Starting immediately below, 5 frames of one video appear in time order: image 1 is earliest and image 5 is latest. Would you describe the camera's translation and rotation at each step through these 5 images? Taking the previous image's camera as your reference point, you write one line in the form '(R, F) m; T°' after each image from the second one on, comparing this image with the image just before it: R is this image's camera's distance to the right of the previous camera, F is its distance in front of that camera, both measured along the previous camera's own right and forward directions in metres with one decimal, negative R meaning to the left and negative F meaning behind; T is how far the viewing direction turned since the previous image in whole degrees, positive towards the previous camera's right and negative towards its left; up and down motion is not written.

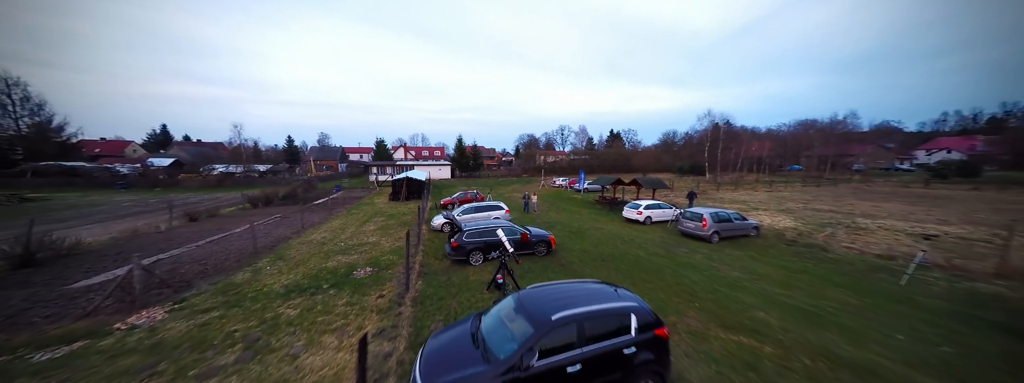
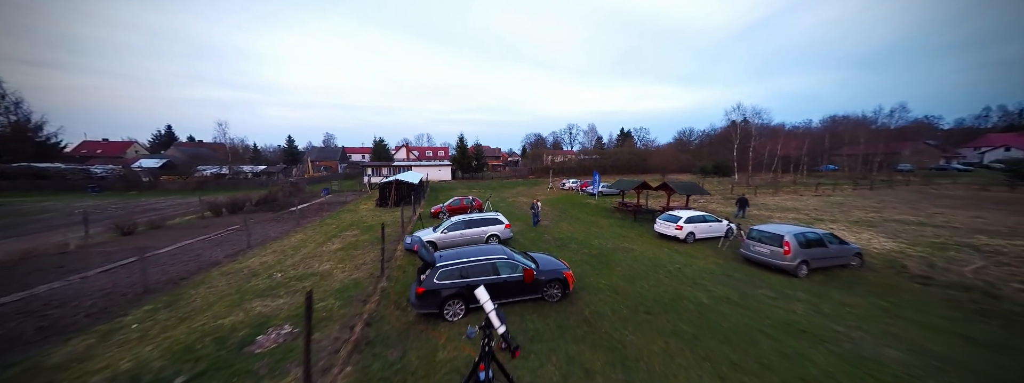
(+0.2, +3.6) m; -2°
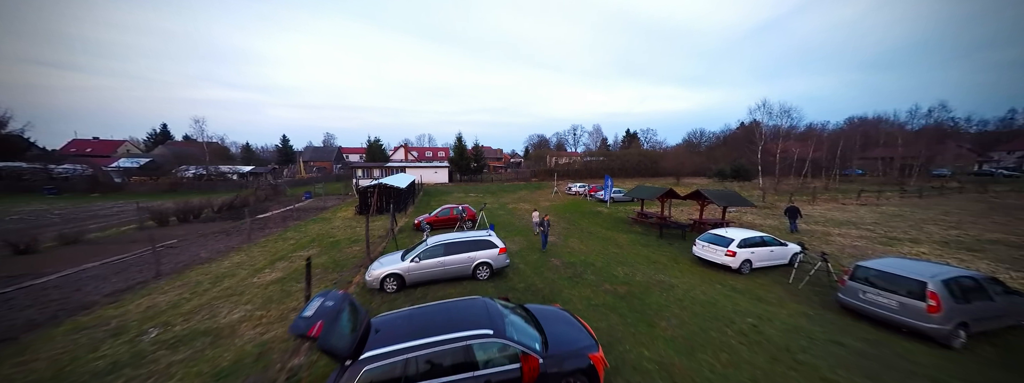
(+0.2, +3.1) m; -1°
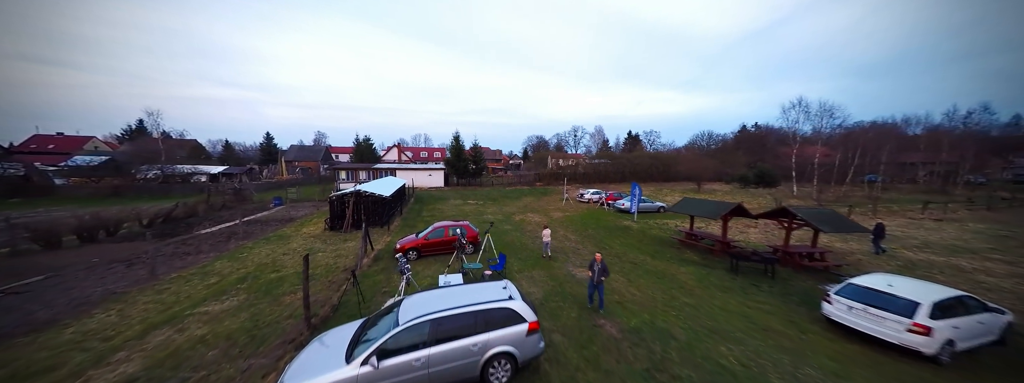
(-0.9, +4.0) m; +1°
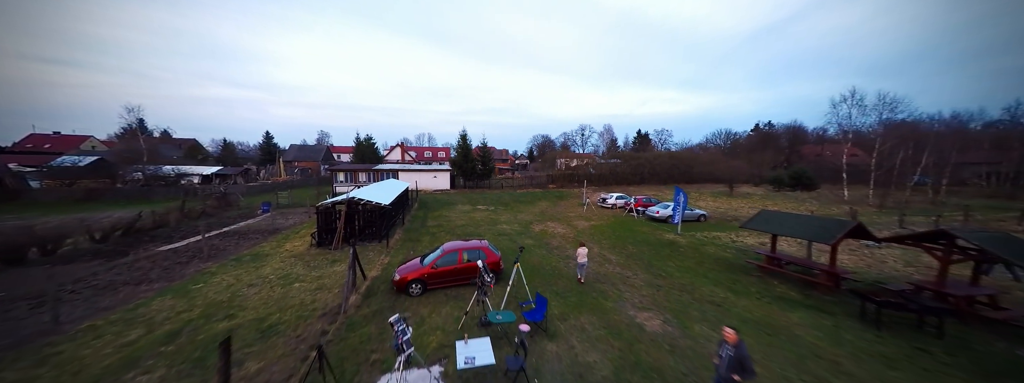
(-1.1, +2.9) m; -1°
